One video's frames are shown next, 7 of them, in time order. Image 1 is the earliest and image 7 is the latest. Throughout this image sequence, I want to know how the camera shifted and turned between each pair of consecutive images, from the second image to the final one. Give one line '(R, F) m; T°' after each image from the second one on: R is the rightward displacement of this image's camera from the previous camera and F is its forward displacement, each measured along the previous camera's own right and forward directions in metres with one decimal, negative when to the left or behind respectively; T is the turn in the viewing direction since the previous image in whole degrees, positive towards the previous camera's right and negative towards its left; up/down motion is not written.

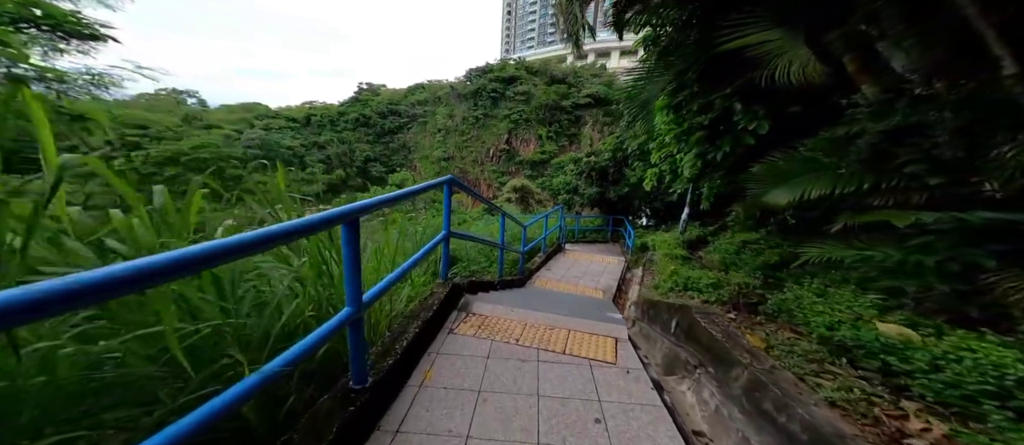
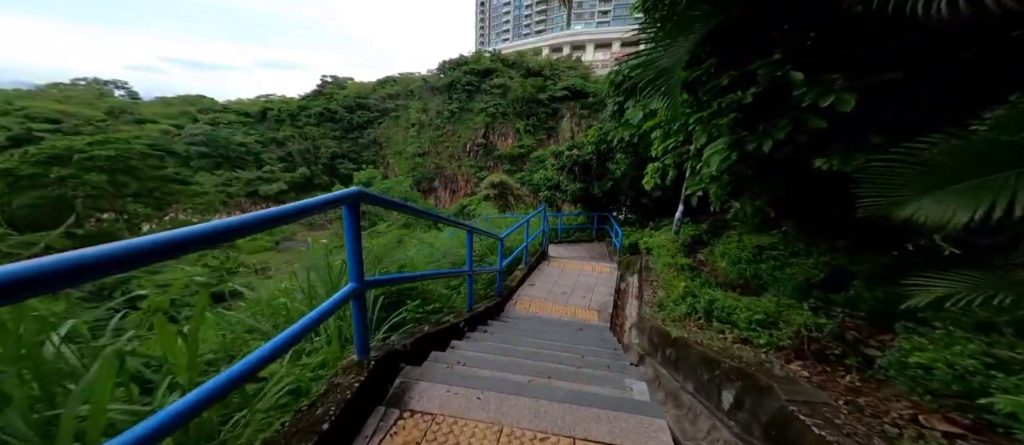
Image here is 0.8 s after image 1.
(+0.1, +0.8) m; +4°
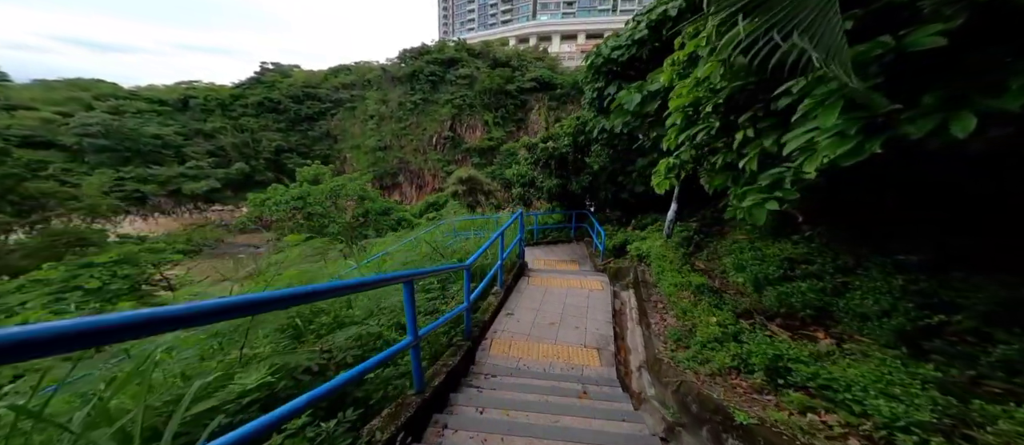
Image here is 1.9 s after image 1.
(0.0, +1.0) m; +5°
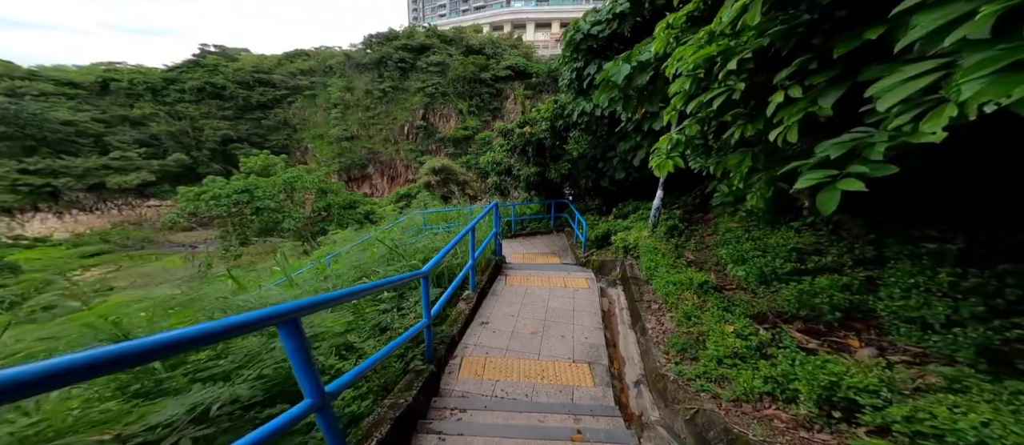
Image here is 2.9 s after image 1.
(0.0, +0.5) m; +4°
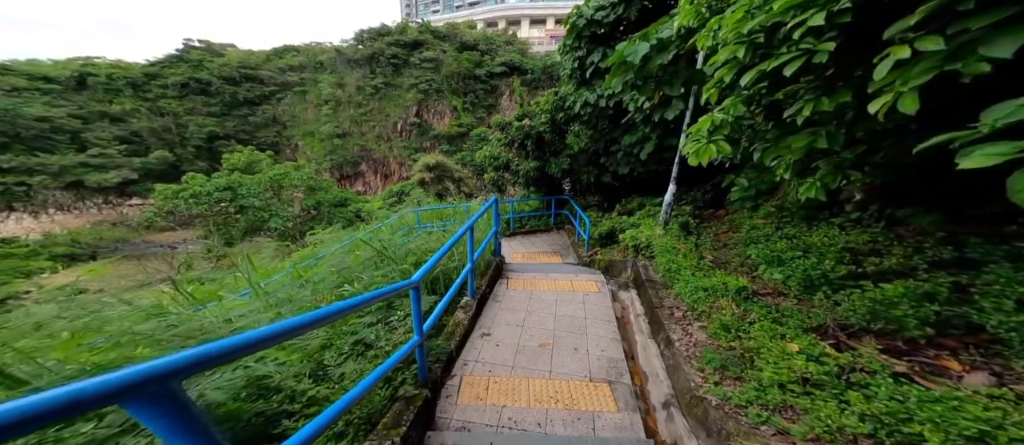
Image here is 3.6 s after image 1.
(-0.1, +0.4) m; +1°
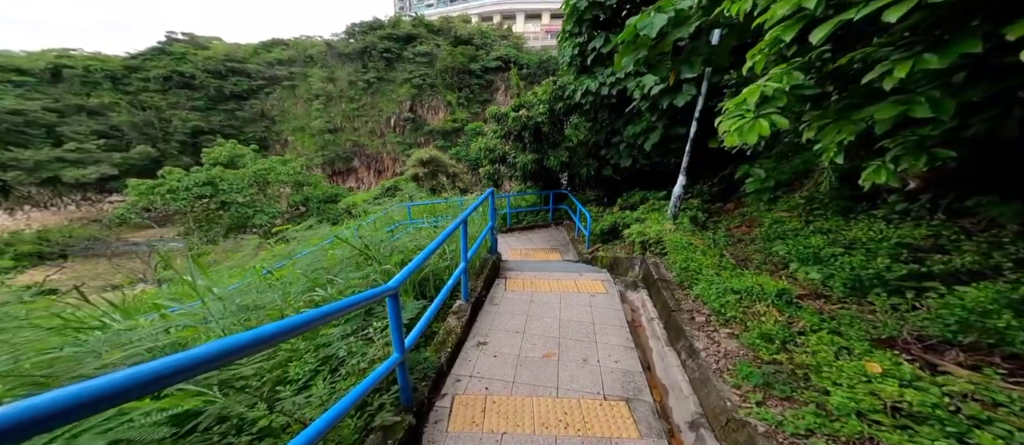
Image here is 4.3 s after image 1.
(0.0, +0.3) m; +1°
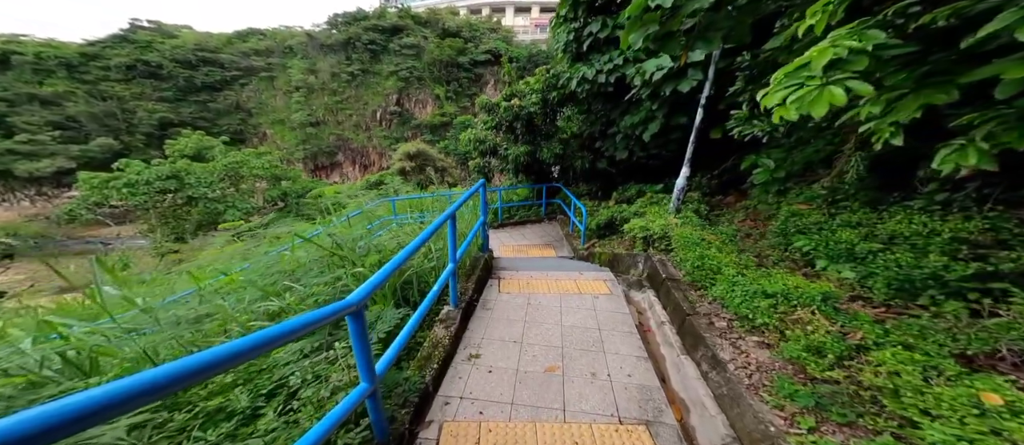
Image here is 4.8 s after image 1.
(-0.1, +0.3) m; +2°
